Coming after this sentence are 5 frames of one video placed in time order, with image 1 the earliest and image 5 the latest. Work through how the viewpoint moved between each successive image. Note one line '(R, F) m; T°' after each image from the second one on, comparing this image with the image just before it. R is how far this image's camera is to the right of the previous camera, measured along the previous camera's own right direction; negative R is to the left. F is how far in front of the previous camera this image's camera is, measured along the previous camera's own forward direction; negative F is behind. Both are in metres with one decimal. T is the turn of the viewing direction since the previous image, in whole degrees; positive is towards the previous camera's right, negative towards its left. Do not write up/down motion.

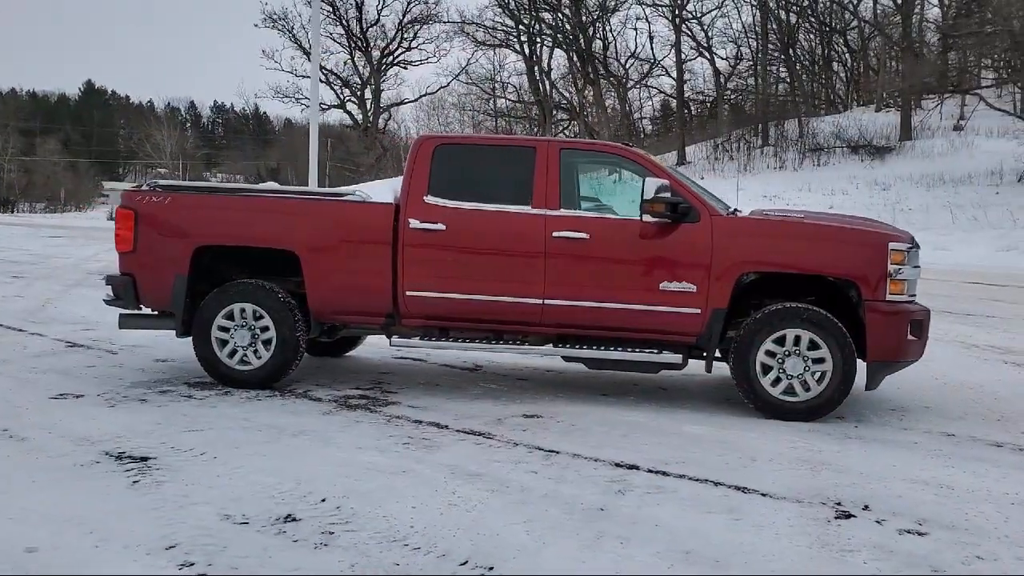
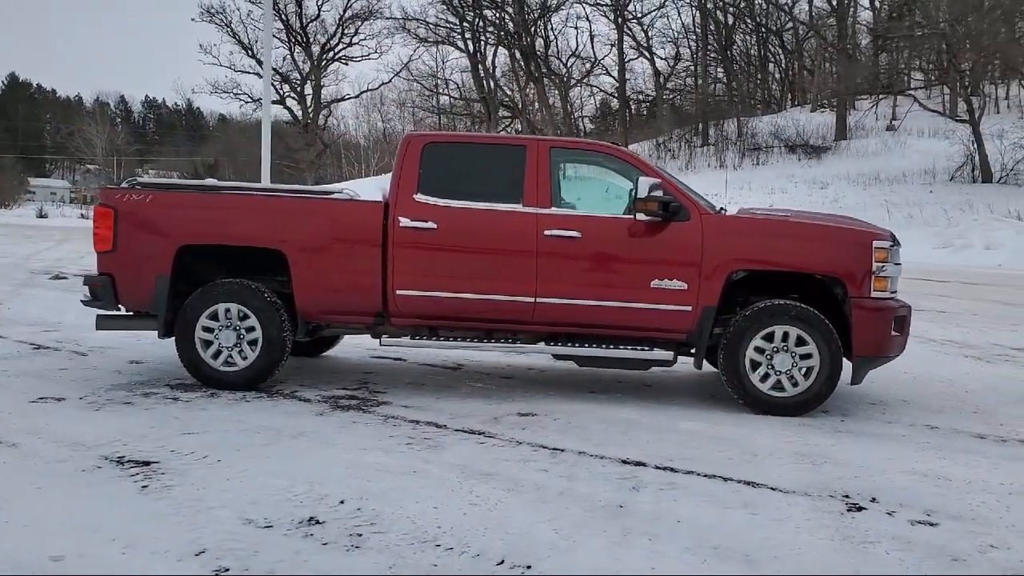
(-0.3, 0.0) m; +4°
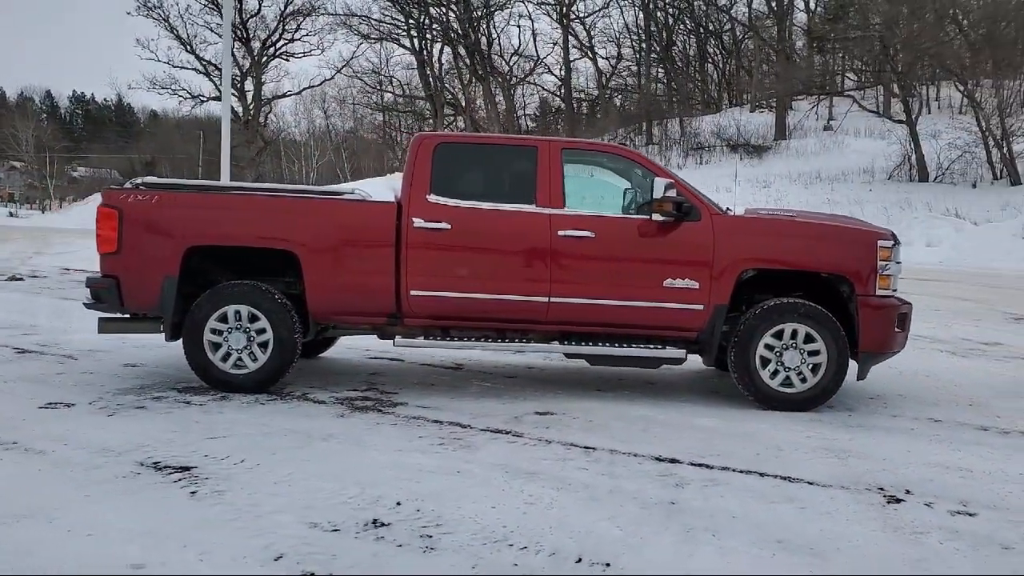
(-0.5, 0.0) m; +4°
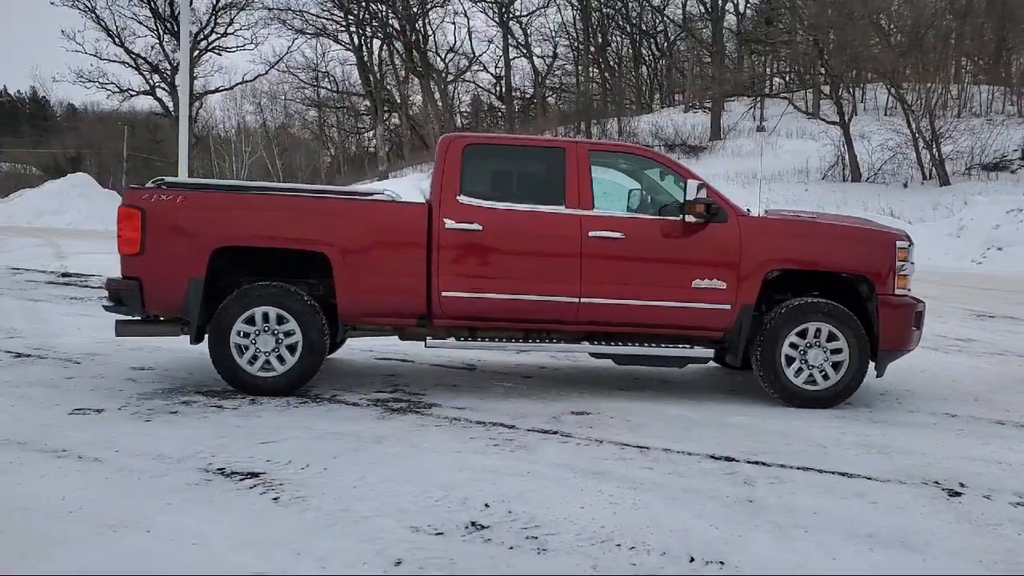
(-0.6, 0.0) m; +4°
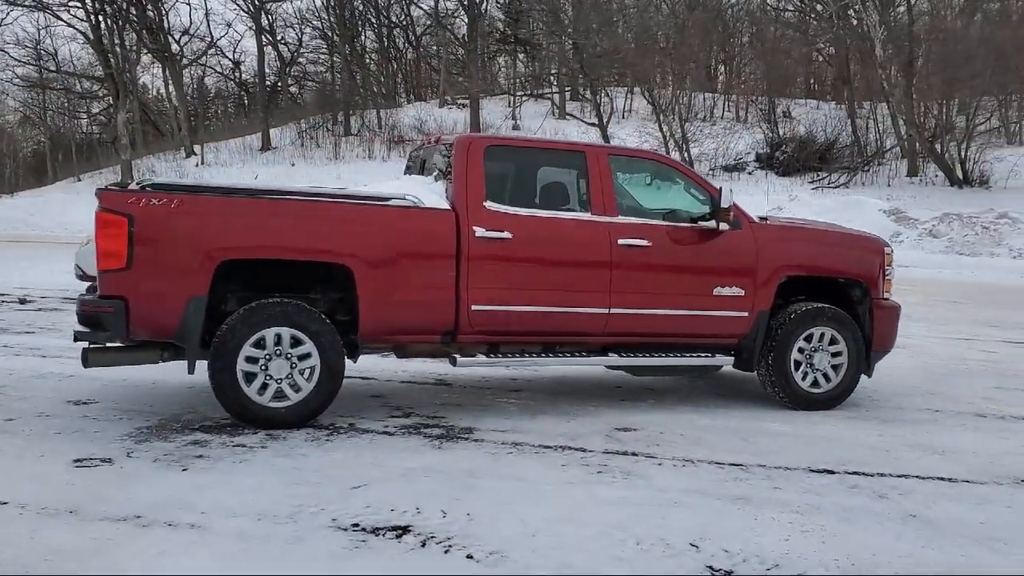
(-1.7, +0.6) m; +16°
